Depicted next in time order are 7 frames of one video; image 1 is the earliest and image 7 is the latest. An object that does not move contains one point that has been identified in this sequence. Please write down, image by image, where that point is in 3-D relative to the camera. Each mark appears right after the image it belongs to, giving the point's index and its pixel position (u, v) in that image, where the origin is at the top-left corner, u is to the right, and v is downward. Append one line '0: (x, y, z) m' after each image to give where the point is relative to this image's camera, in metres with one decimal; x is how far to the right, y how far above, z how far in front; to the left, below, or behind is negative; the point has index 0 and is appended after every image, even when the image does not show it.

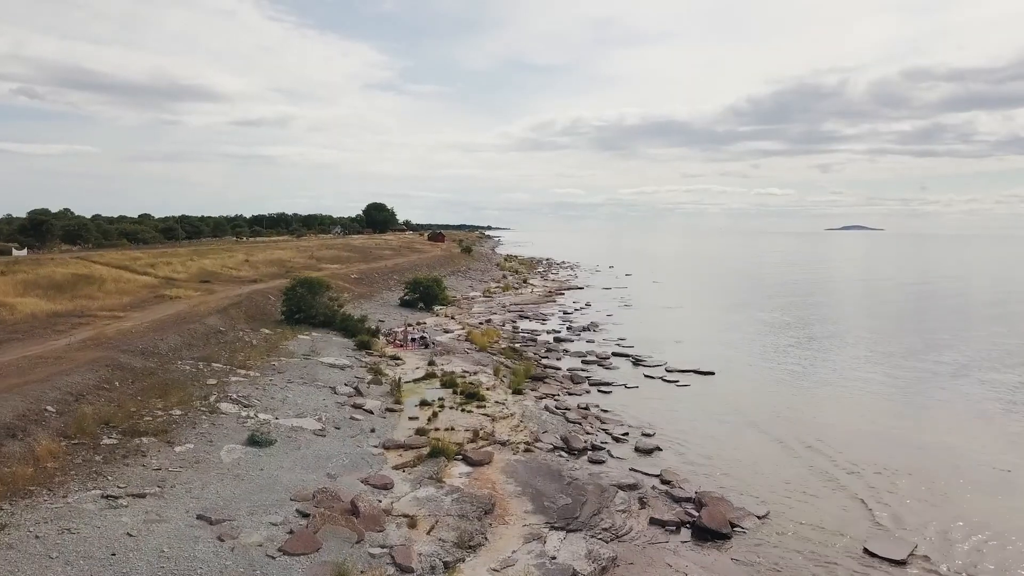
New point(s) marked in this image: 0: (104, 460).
0: (-7.6, -3.2, +11.7) m
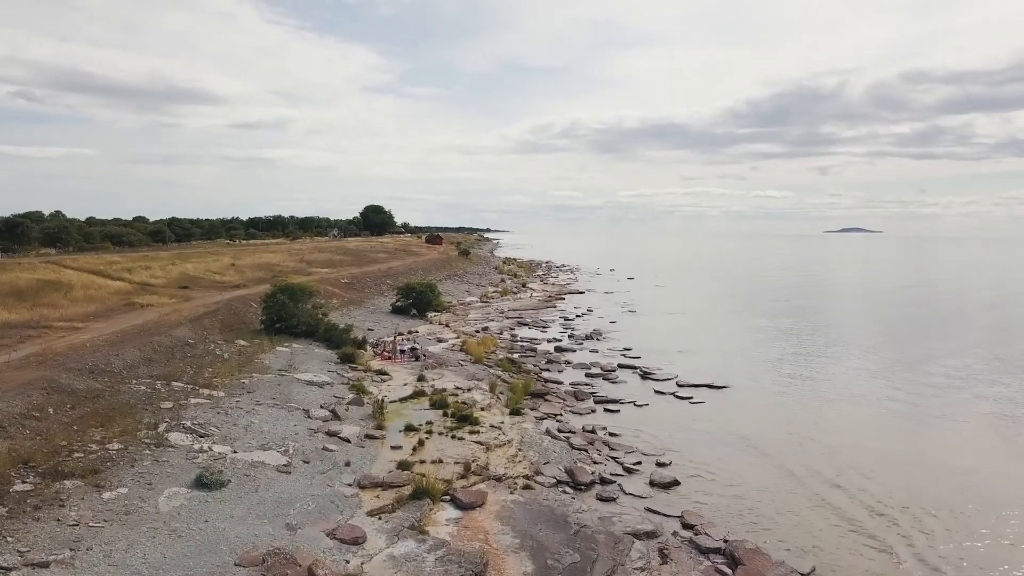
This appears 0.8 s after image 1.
0: (-7.6, -3.4, +9.6) m
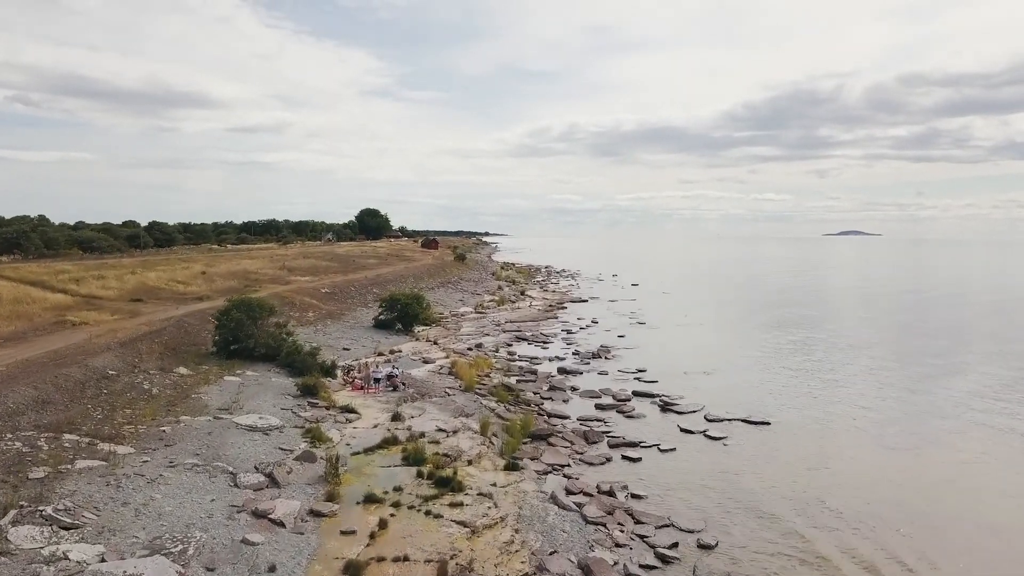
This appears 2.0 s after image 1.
0: (-7.7, -3.9, +5.6) m
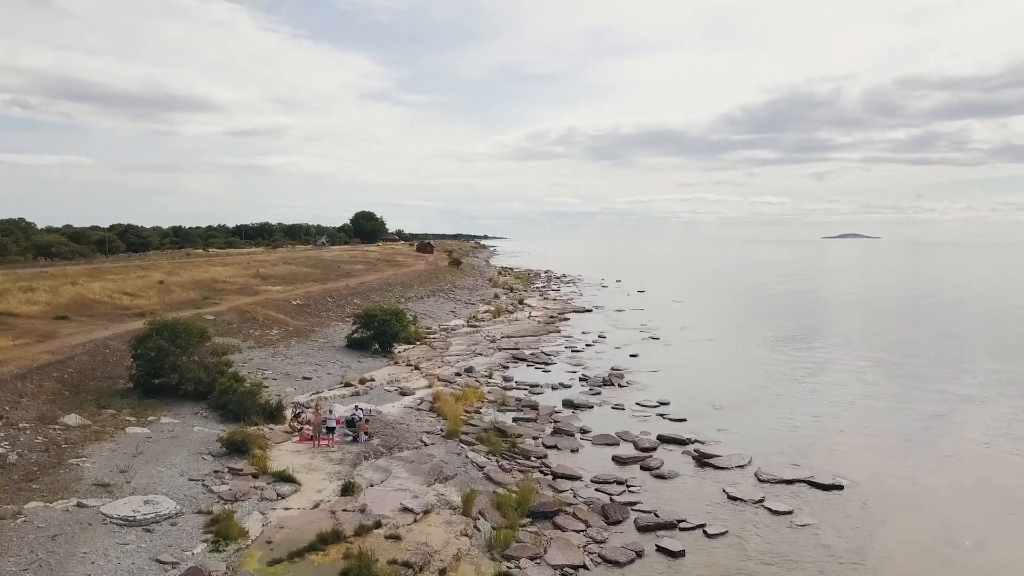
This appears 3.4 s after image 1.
0: (-7.8, -4.3, +0.9) m
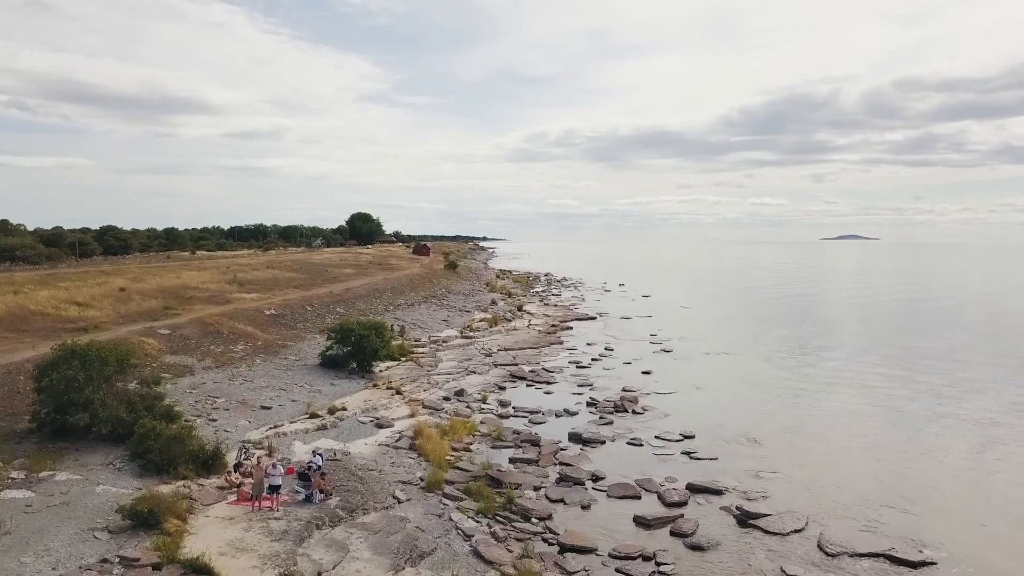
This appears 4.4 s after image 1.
0: (-7.9, -4.7, -2.6) m
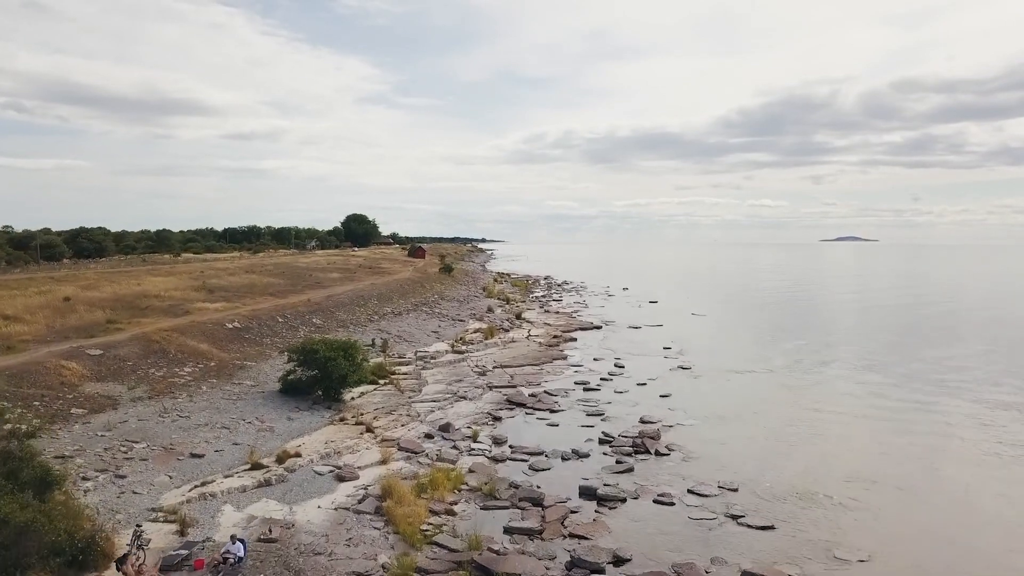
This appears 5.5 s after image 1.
0: (-8.0, -5.0, -6.6) m
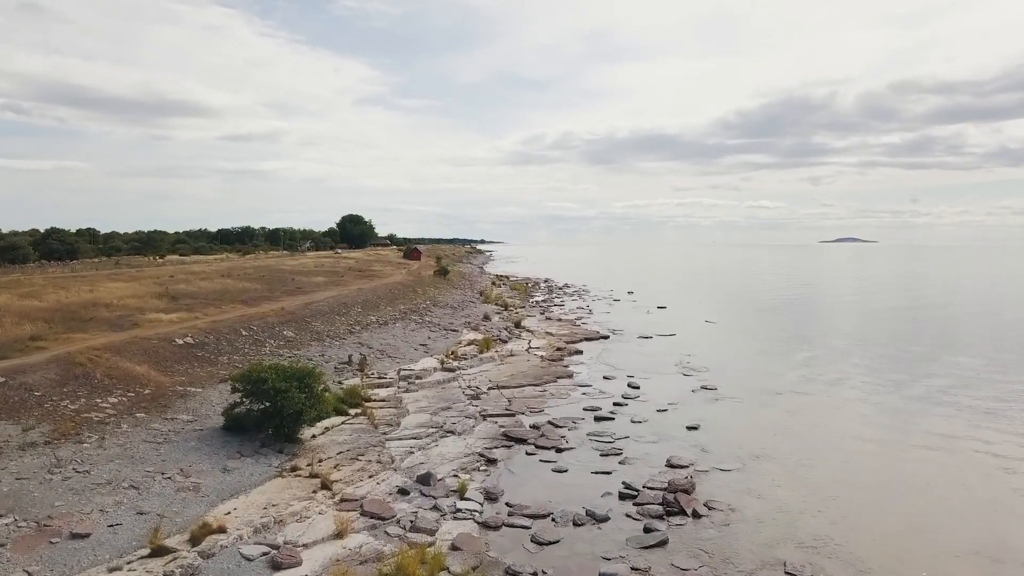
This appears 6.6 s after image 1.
0: (-8.0, -5.3, -10.5) m
